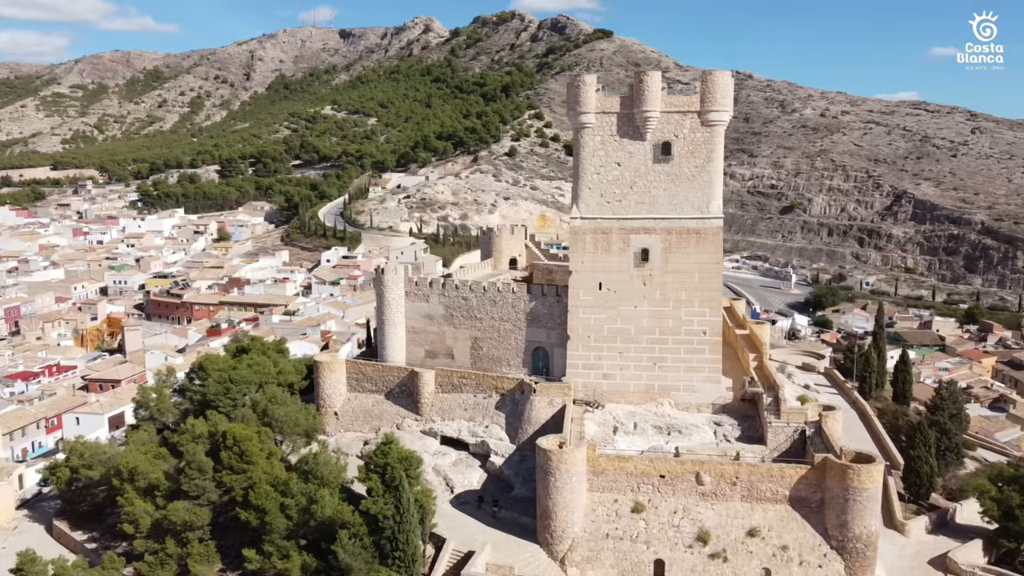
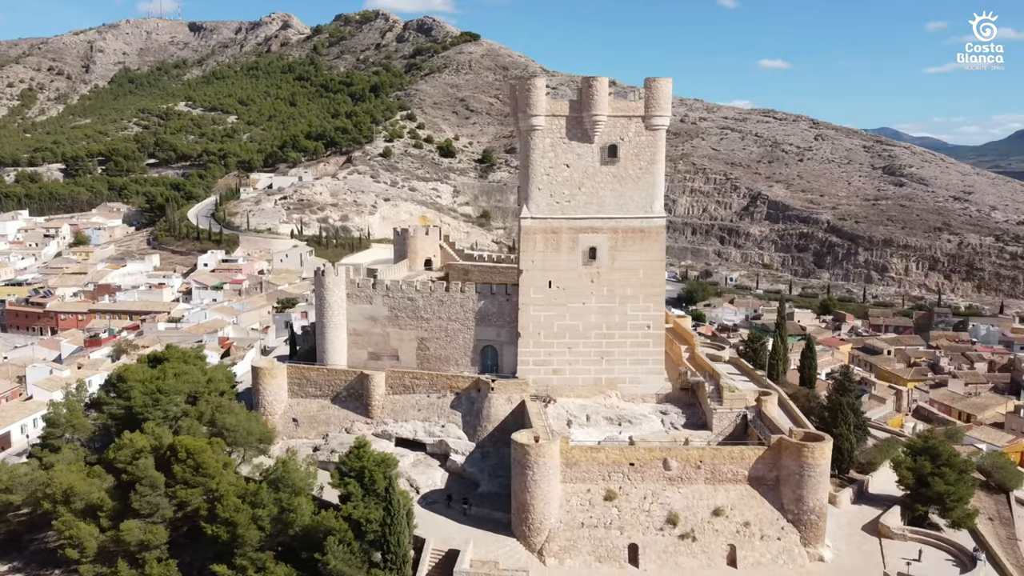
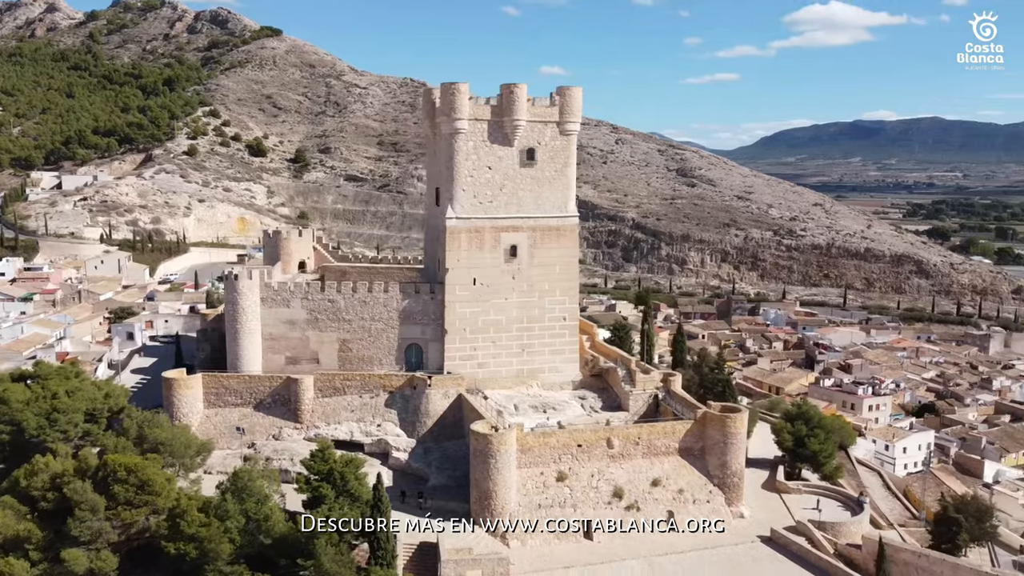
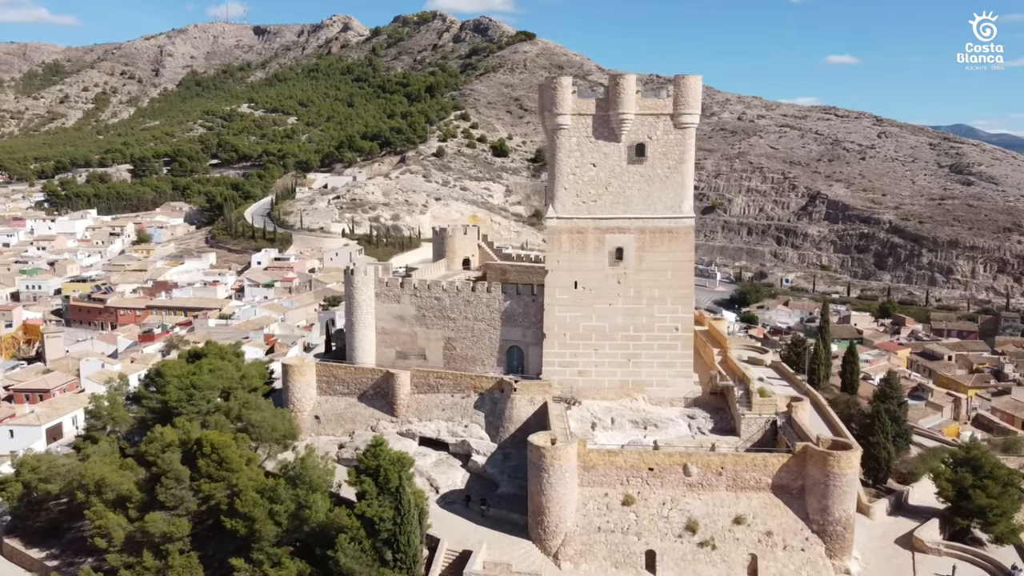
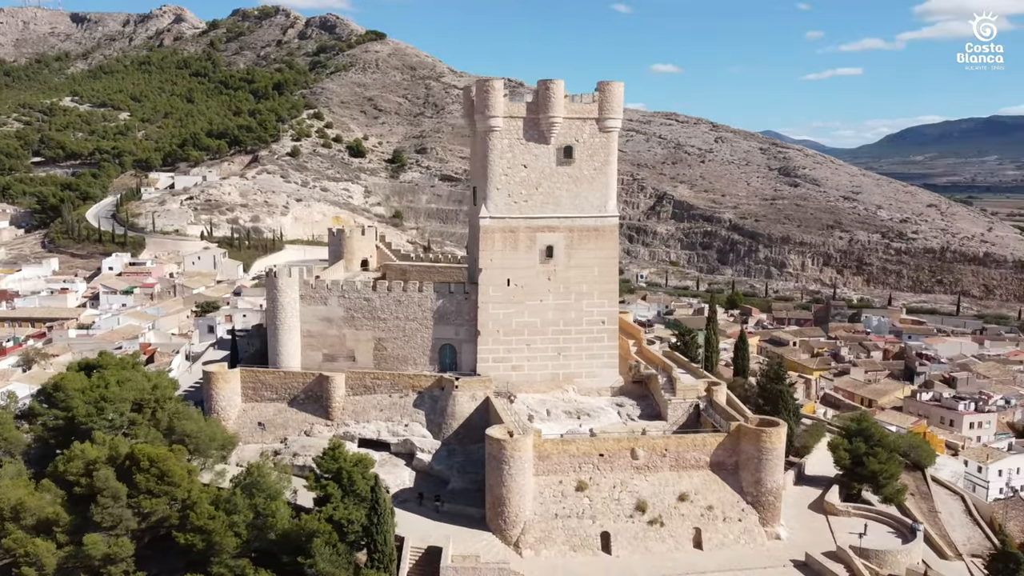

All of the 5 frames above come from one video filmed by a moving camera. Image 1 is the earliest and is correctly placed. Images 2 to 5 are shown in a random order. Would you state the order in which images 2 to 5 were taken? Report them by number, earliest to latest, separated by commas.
4, 2, 5, 3
